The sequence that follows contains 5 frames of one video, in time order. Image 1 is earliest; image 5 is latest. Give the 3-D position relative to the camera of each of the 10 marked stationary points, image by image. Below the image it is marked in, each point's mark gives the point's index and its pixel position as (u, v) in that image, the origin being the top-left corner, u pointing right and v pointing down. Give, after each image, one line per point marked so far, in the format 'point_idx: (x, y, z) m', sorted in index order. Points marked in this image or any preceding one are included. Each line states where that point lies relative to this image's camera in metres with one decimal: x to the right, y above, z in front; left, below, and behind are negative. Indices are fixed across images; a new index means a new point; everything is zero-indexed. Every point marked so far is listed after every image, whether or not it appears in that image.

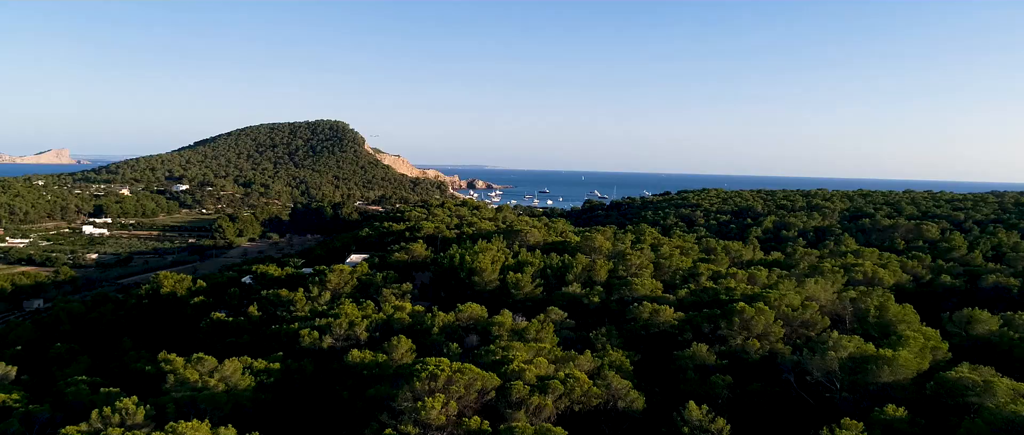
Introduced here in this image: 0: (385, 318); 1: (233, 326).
0: (-4.9, -4.0, +19.2) m
1: (-10.8, -4.3, +19.9) m
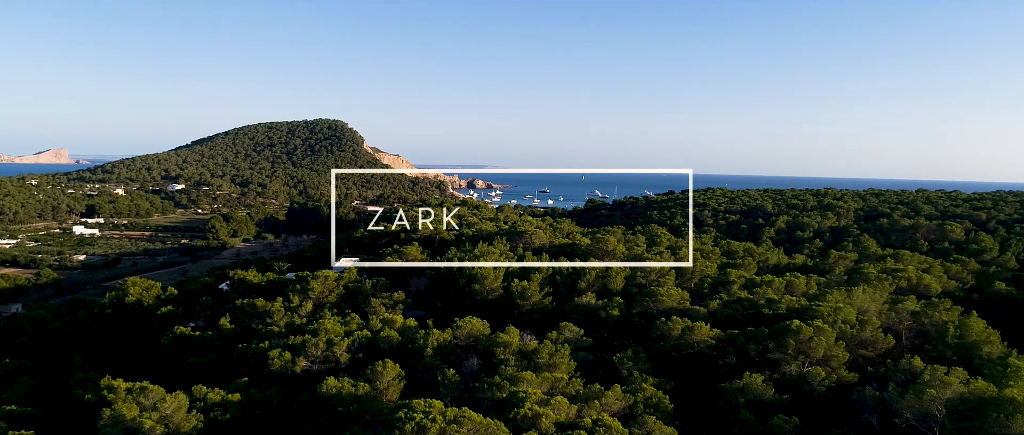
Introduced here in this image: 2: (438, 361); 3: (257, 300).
0: (-4.7, -4.0, +16.9) m
1: (-10.7, -4.3, +17.6) m
2: (-2.3, -4.5, +15.7) m
3: (-9.6, -3.1, +19.4) m
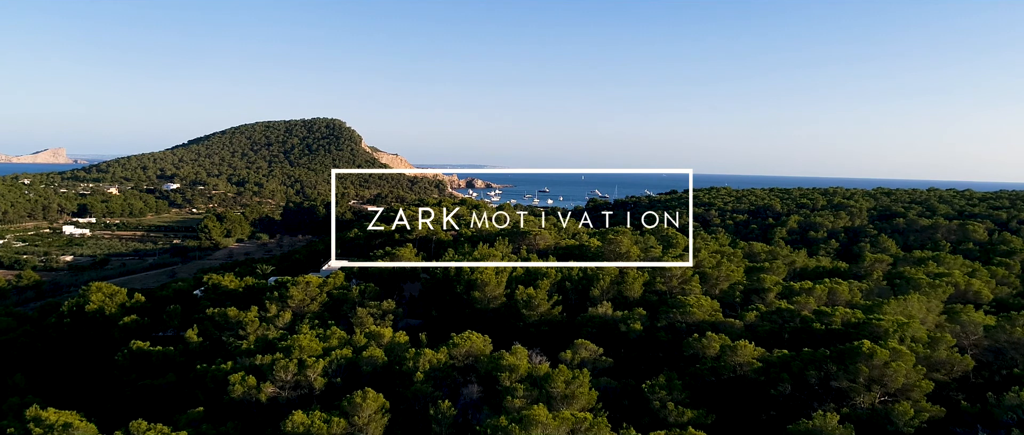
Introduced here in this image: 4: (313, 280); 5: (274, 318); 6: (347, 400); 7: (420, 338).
0: (-4.6, -3.9, +14.9) m
1: (-10.5, -4.2, +15.6) m
2: (-2.1, -4.5, +13.7) m
3: (-9.5, -3.1, +17.4) m
4: (-7.2, -2.2, +19.0) m
5: (-7.8, -3.3, +17.2) m
6: (-4.0, -4.4, +12.9) m
7: (-2.7, -3.5, +15.6) m
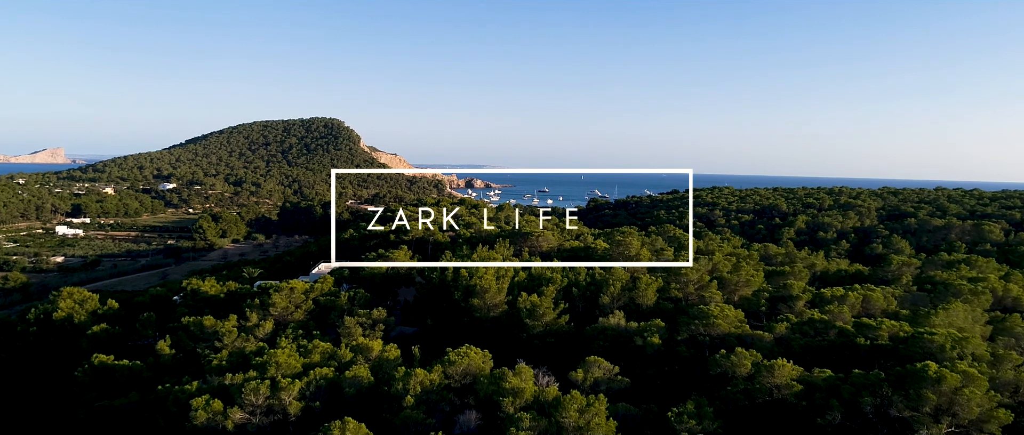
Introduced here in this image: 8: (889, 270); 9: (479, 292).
0: (-4.5, -3.9, +13.6) m
1: (-10.5, -4.3, +14.3) m
2: (-2.1, -4.5, +12.3) m
3: (-9.4, -3.1, +16.1) m
4: (-7.2, -2.3, +17.6) m
5: (-7.8, -3.3, +15.9) m
6: (-3.9, -4.4, +11.5) m
7: (-2.7, -3.5, +14.3) m
8: (+13.7, -1.9, +19.1) m
9: (-1.2, -2.7, +19.1) m
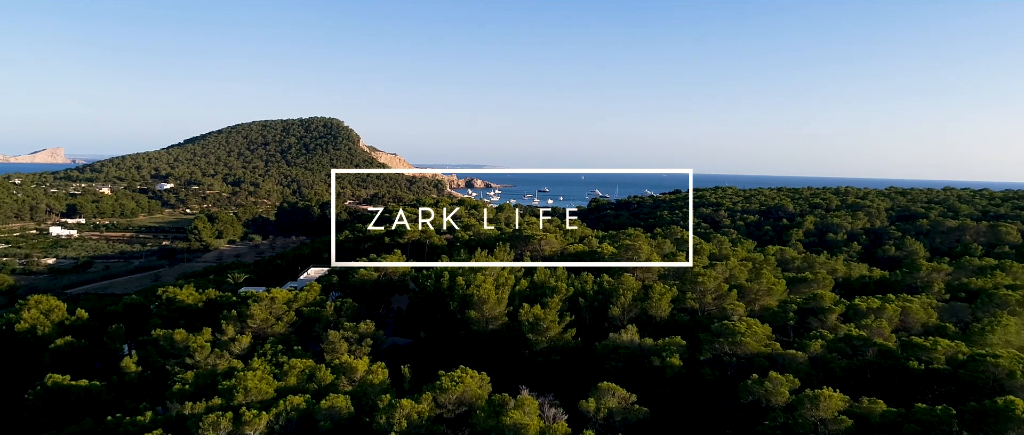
0: (-4.5, -4.0, +12.3) m
1: (-10.5, -4.3, +13.0) m
2: (-2.1, -4.6, +11.1) m
3: (-9.4, -3.2, +14.8) m
4: (-7.1, -2.3, +16.4) m
5: (-7.8, -3.4, +14.6) m
6: (-3.9, -4.5, +10.3) m
7: (-2.6, -3.6, +13.0) m
8: (+13.7, -2.0, +17.8) m
9: (-1.2, -2.8, +17.8) m
